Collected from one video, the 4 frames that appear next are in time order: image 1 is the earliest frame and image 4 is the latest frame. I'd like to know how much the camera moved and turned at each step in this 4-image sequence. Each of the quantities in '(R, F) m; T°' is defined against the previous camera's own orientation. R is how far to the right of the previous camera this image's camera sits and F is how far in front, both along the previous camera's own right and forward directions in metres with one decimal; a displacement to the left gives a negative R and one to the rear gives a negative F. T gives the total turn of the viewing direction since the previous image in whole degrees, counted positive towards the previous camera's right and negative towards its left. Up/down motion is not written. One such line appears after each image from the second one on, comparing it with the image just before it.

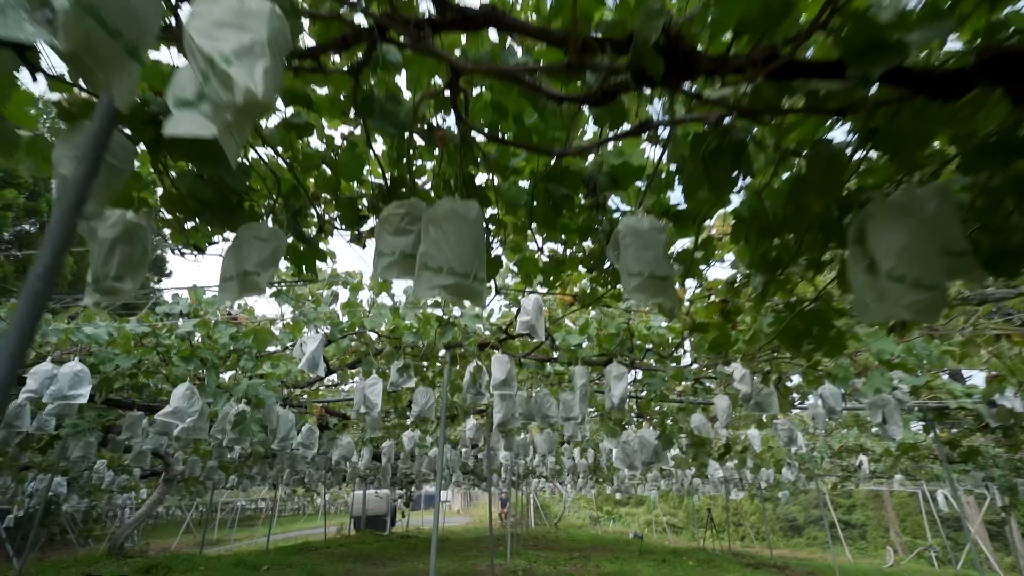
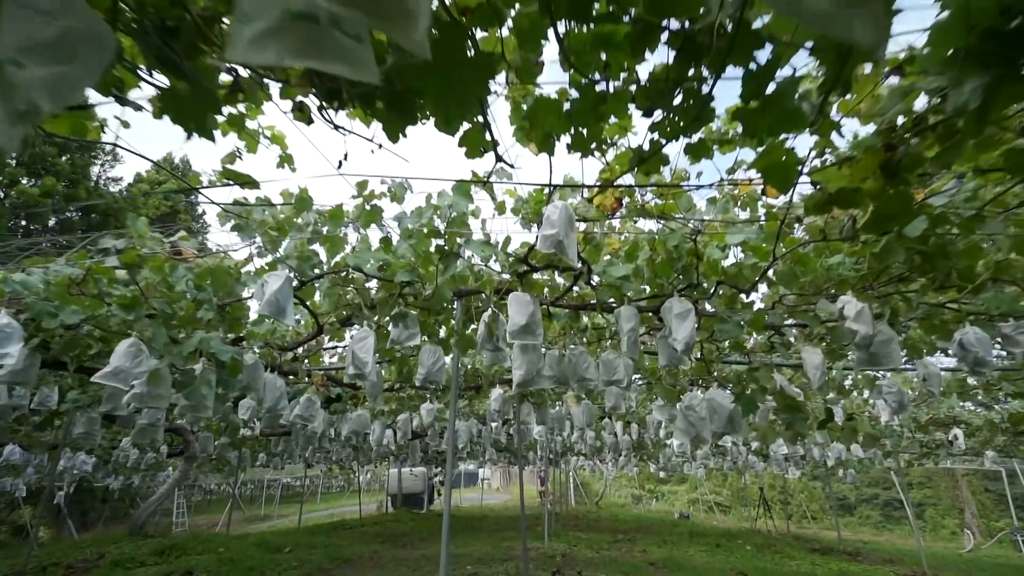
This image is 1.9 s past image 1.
(+0.1, +0.9) m; -4°
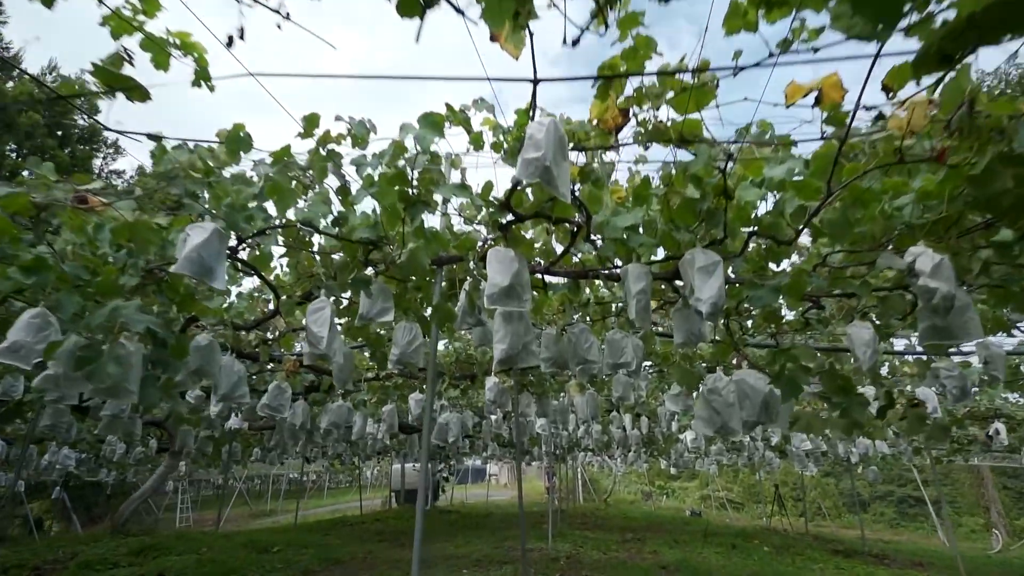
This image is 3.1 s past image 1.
(+0.1, +0.6) m; -1°
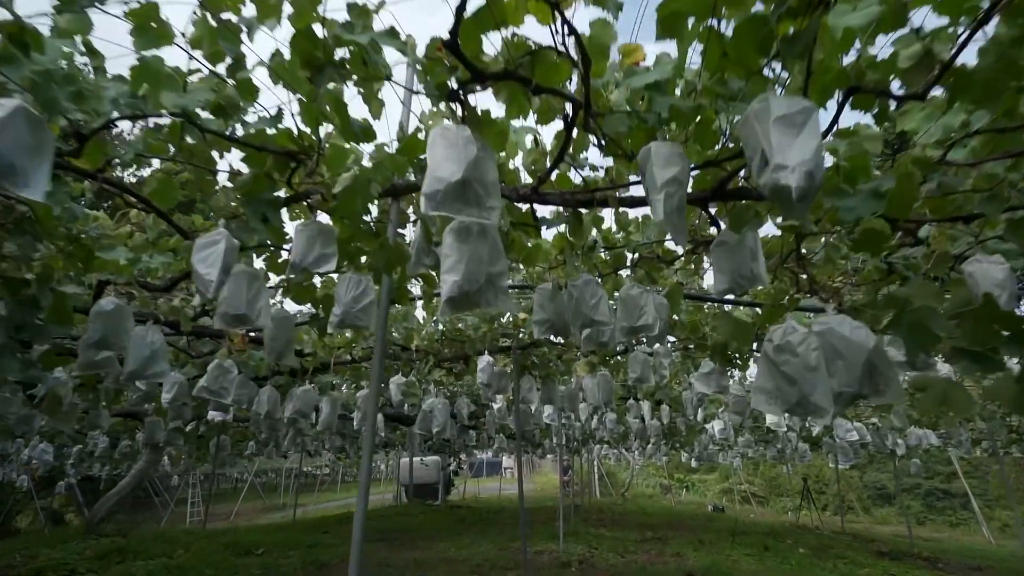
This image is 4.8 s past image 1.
(+0.2, +0.8) m; -2°
